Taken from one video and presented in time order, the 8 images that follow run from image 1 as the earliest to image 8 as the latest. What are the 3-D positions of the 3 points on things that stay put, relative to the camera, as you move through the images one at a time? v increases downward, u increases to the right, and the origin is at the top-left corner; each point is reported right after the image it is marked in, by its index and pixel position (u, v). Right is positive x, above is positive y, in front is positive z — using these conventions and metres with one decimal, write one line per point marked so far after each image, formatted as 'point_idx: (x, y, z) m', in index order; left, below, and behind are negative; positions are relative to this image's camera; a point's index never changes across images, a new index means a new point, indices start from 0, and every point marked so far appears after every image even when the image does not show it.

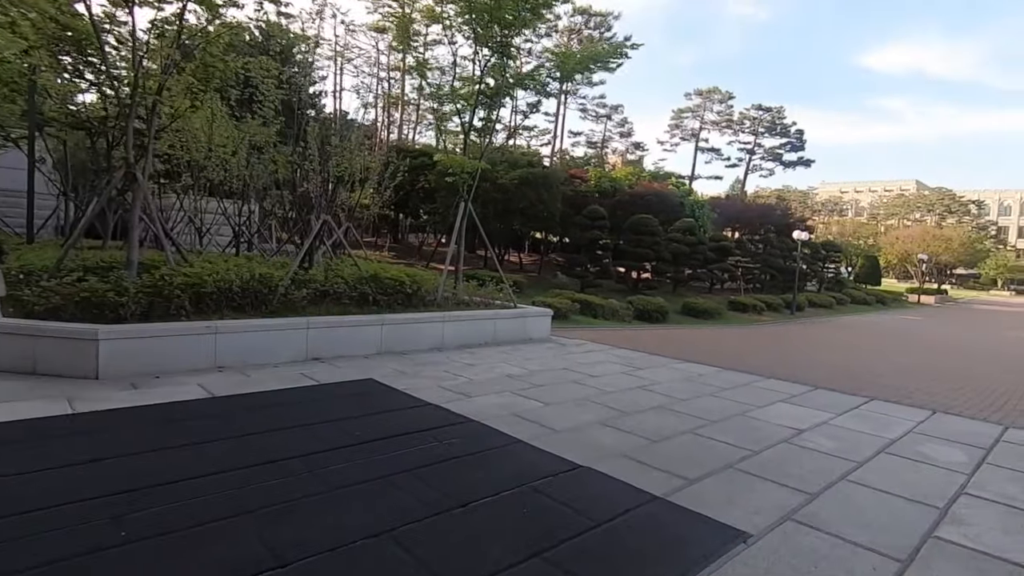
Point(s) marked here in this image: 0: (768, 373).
0: (+3.6, -1.2, +7.8) m
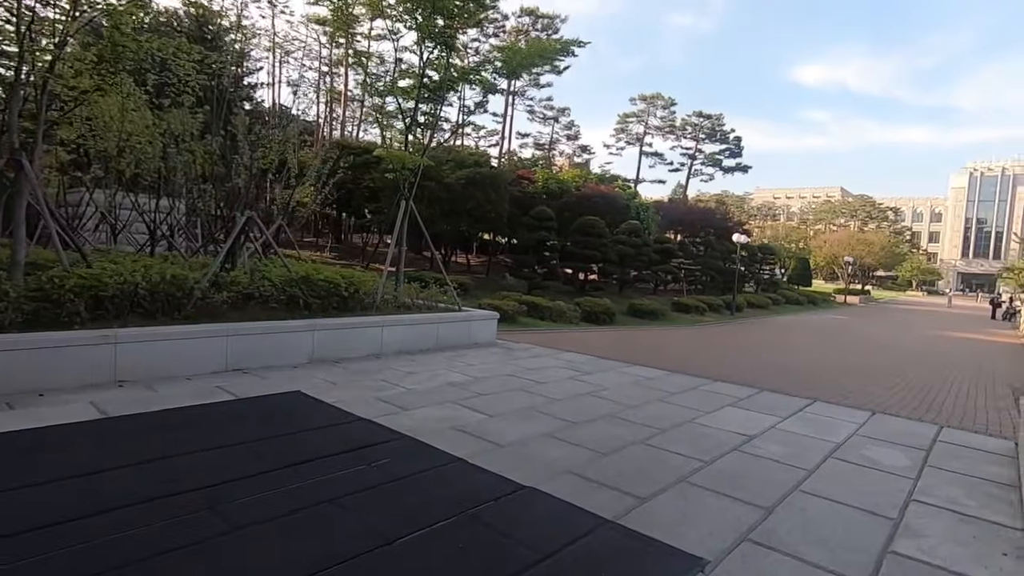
0: (+2.8, -1.2, +7.7) m
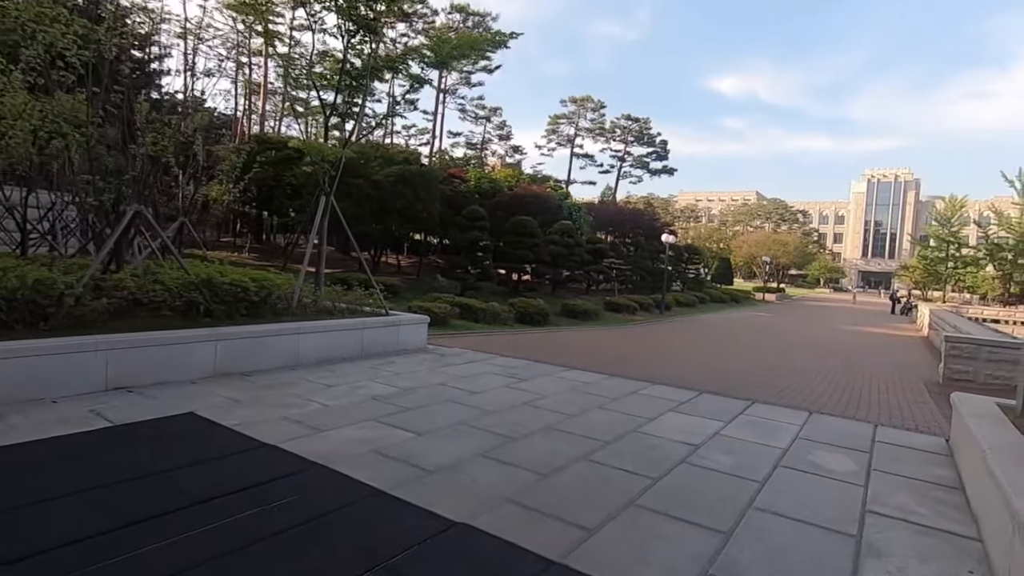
0: (+1.9, -1.2, +7.6) m
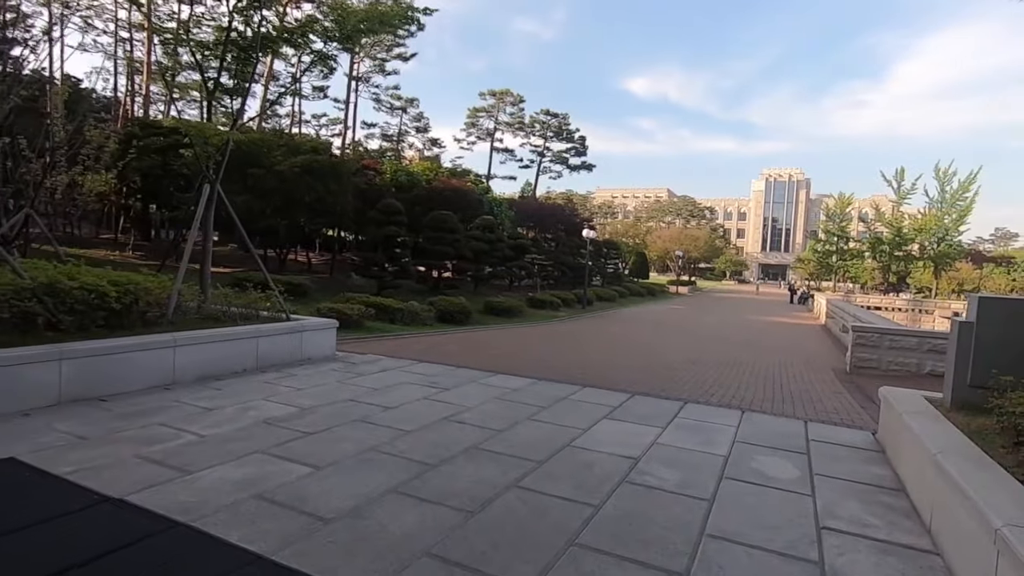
0: (+0.9, -1.2, +7.2) m
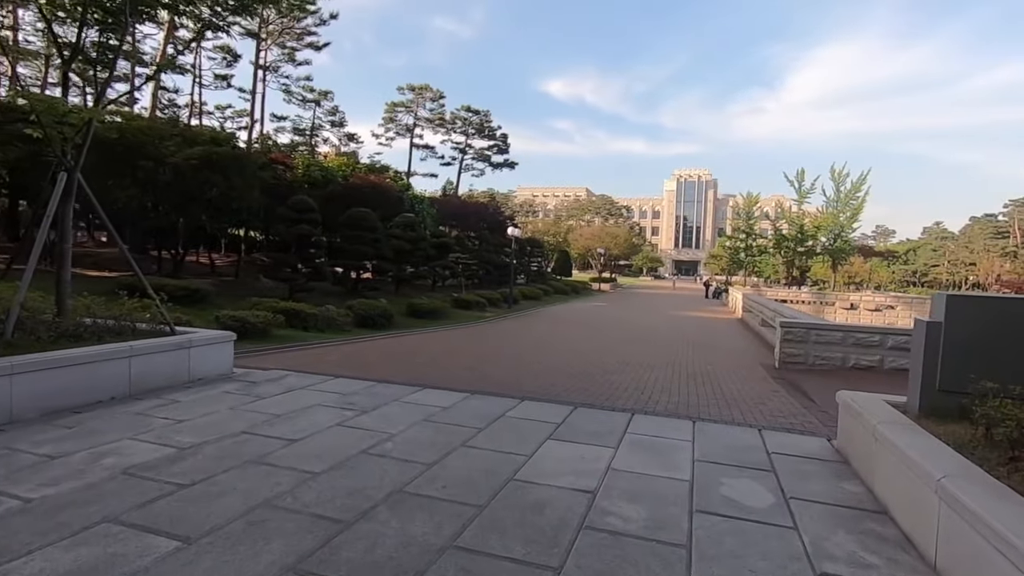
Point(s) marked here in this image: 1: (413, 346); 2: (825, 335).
0: (0.0, -1.2, +6.6) m
1: (-1.9, -1.1, +10.5) m
2: (+5.3, -0.8, +9.3) m
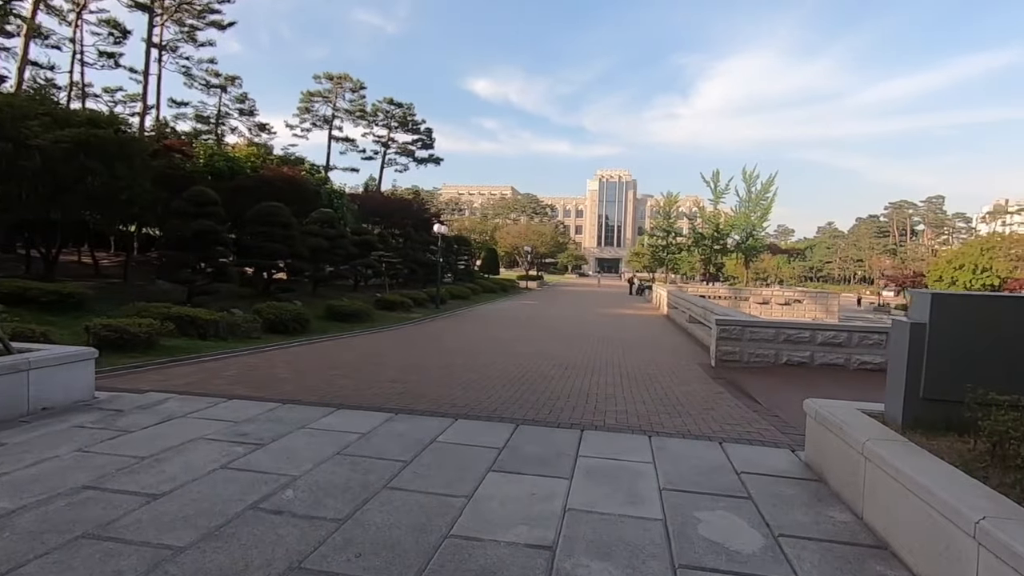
0: (-0.7, -1.2, +5.8) m
1: (-3.1, -1.1, +9.4) m
2: (+4.2, -0.7, +9.2) m
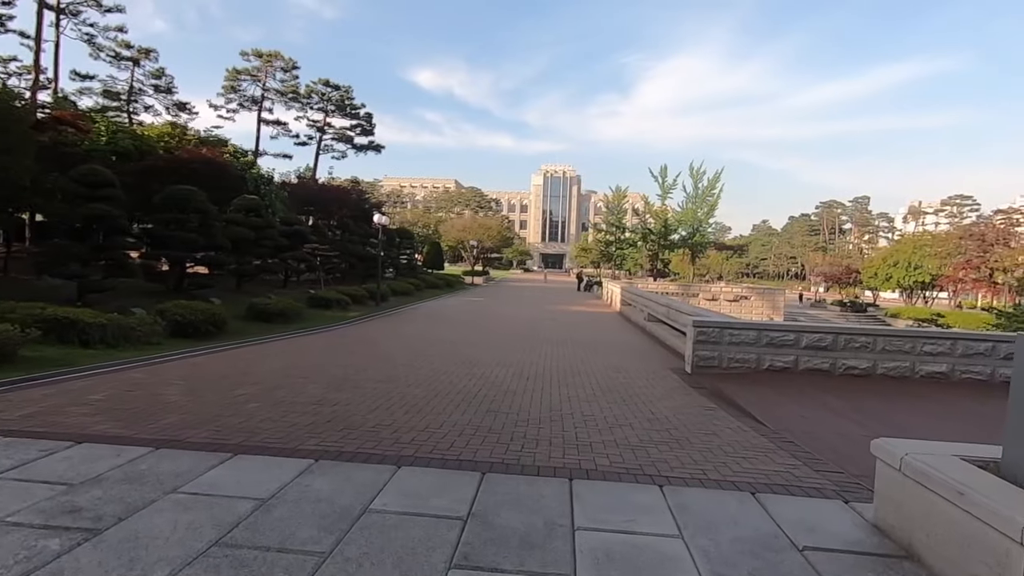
0: (-1.0, -1.2, +4.5) m
1: (-3.8, -1.1, +7.8) m
2: (+3.4, -0.7, +8.3) m
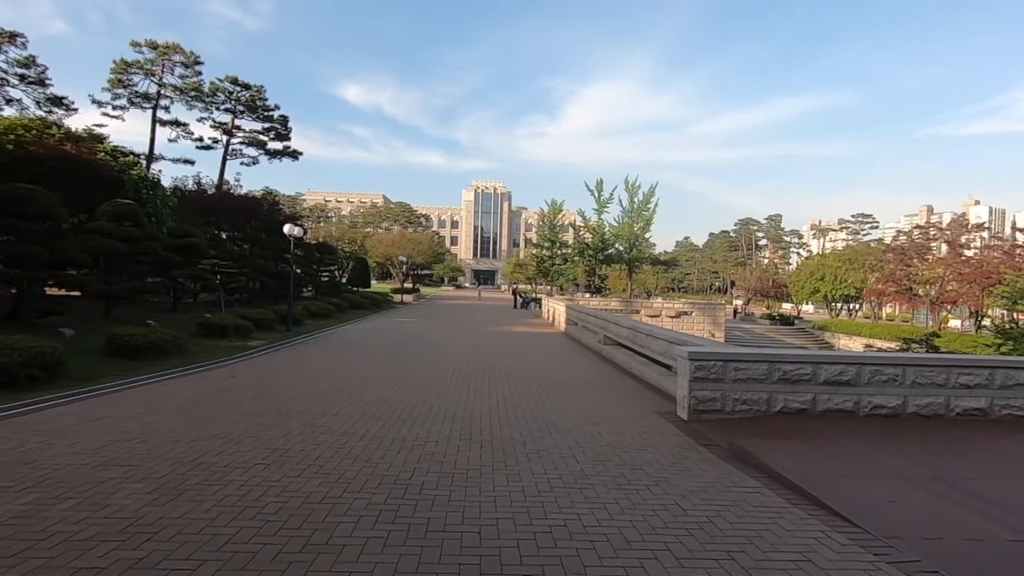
0: (-1.2, -1.4, +2.2) m
1: (-4.4, -1.4, +5.1) m
2: (+2.8, -1.0, +6.6) m
